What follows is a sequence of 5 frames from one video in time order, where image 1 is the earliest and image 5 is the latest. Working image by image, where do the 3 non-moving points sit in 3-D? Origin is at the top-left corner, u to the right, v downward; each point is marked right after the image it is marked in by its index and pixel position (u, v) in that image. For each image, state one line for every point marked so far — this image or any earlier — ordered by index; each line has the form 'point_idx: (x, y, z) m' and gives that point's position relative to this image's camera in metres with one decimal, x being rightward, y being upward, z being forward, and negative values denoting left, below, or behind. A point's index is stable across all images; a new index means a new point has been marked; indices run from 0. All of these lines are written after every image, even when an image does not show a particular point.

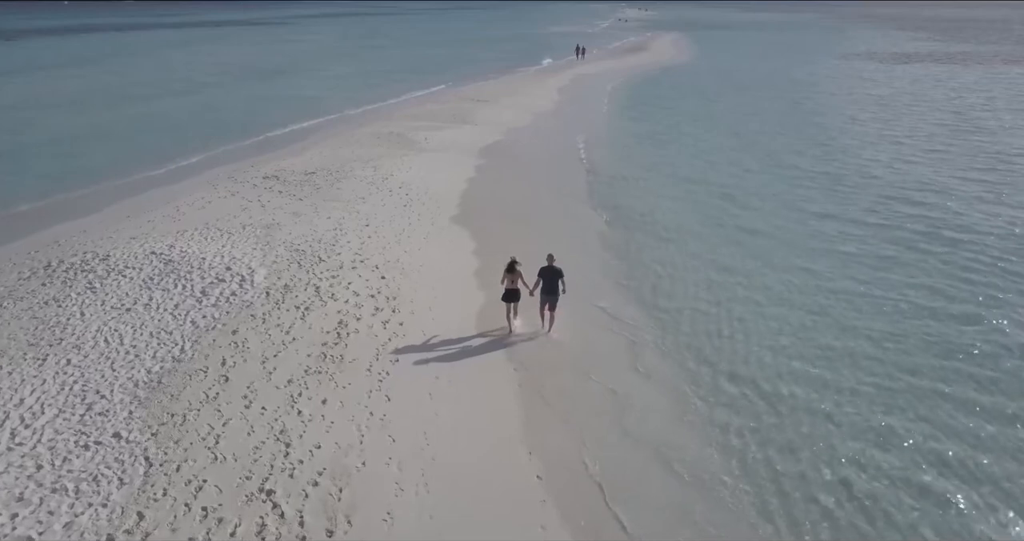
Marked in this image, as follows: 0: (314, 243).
0: (-3.9, +0.5, +15.0) m
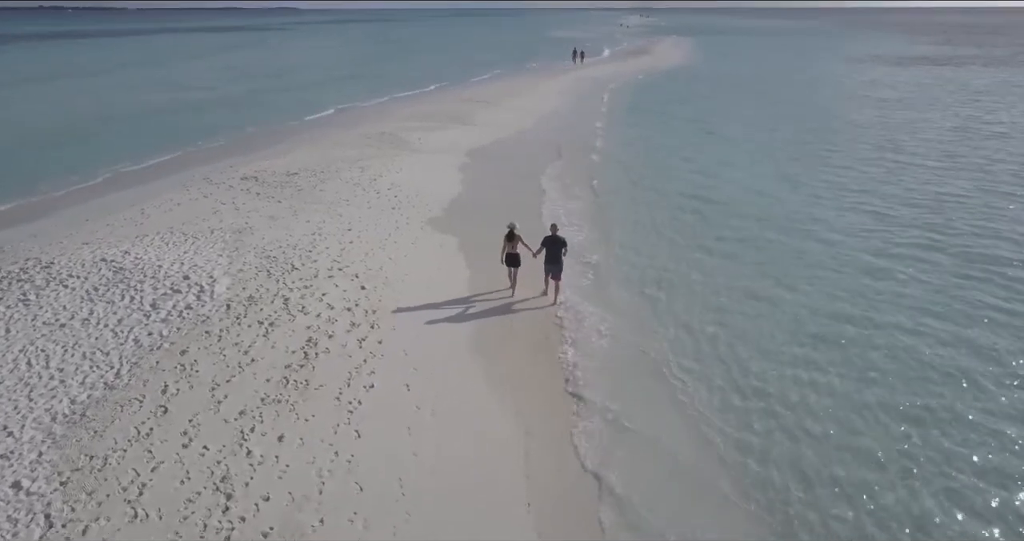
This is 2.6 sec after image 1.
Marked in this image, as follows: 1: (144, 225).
0: (-3.9, +0.4, +13.4) m
1: (-7.2, +0.9, +14.9) m
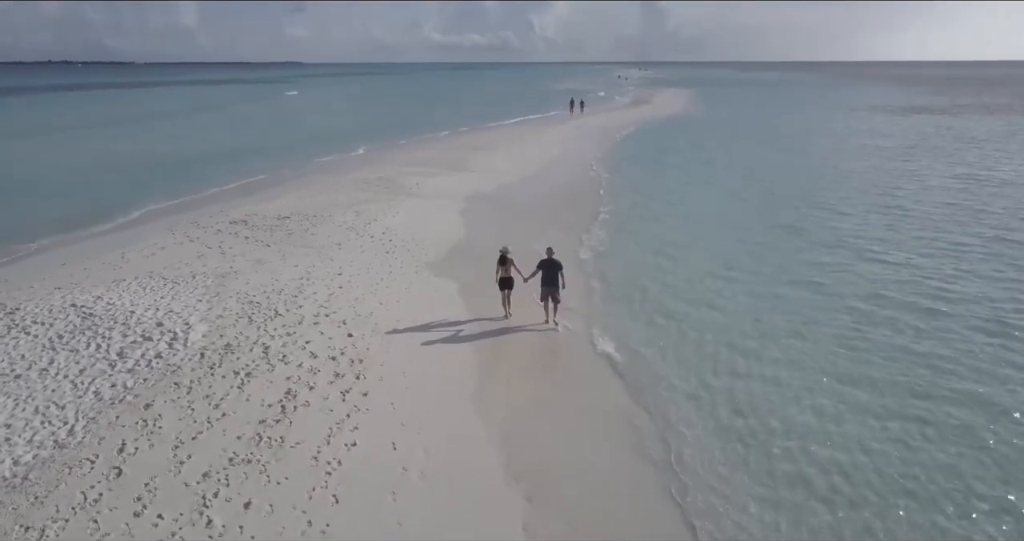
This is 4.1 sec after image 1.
0: (-3.9, -0.4, +12.6) m
1: (-7.2, 0.0, +14.2) m
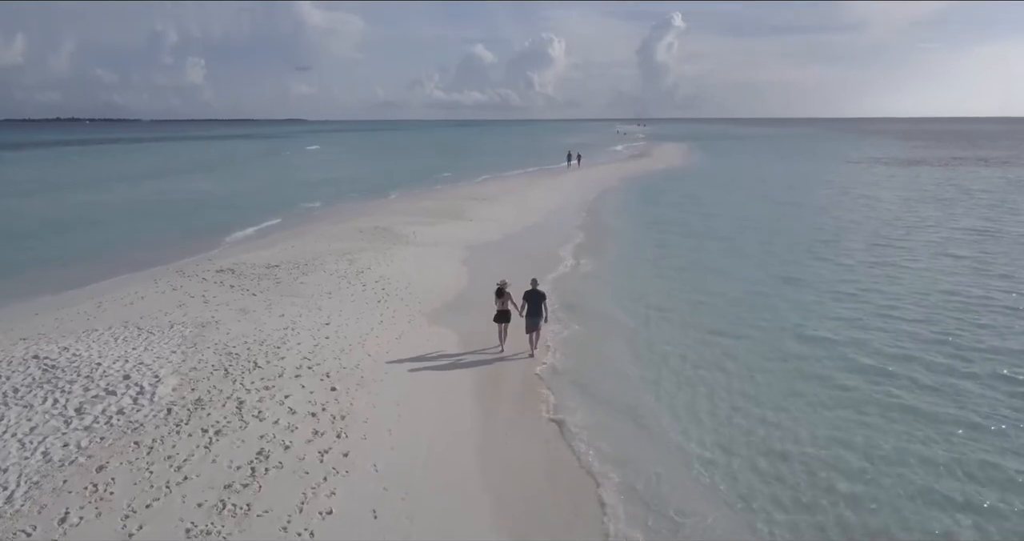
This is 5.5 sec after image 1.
0: (-4.0, -1.2, +11.8) m
1: (-7.2, -0.8, +13.4) m
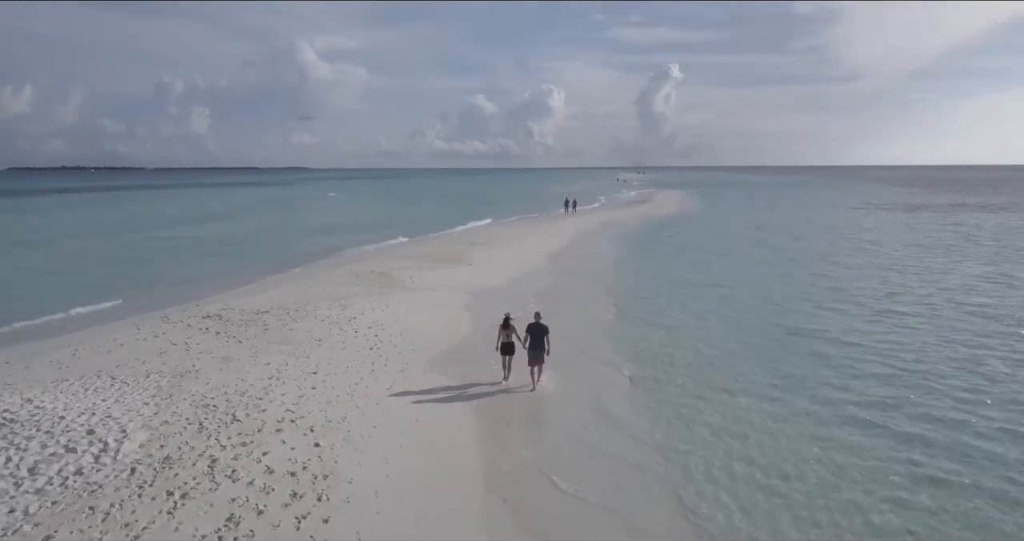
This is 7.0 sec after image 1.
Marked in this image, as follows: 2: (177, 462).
0: (-4.0, -1.8, +10.9) m
1: (-7.2, -1.6, +12.6) m
2: (-3.7, -2.1, +8.5) m
